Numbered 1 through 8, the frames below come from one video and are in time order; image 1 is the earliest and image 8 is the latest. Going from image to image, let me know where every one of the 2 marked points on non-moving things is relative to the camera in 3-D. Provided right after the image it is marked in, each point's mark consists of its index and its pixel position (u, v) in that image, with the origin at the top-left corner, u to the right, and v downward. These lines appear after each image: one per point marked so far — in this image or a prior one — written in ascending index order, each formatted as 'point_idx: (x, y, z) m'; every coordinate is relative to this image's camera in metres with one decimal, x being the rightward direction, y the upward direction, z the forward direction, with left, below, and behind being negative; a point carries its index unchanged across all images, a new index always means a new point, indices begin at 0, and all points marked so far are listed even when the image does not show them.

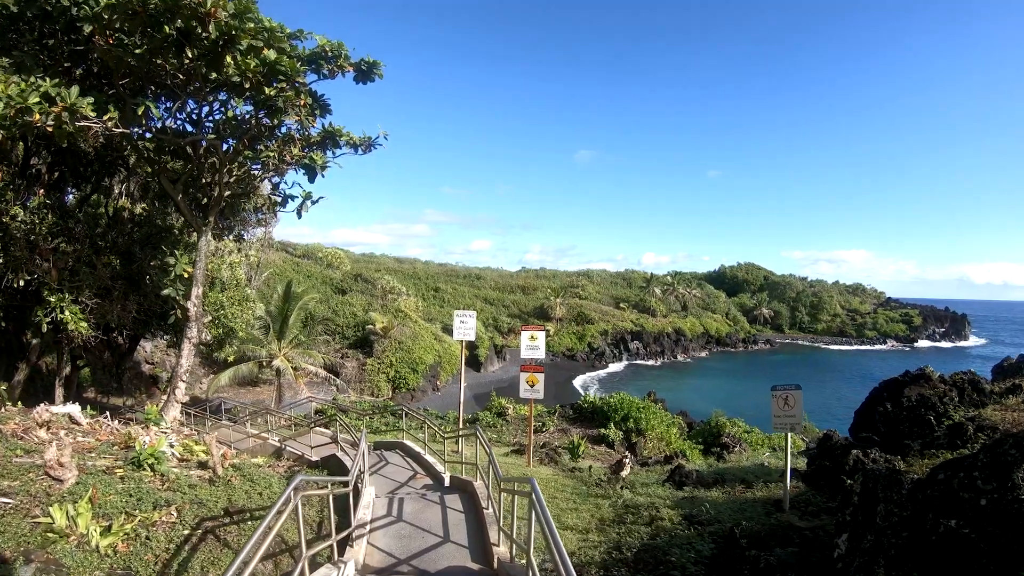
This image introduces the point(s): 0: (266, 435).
0: (-7.0, -4.2, +15.0) m
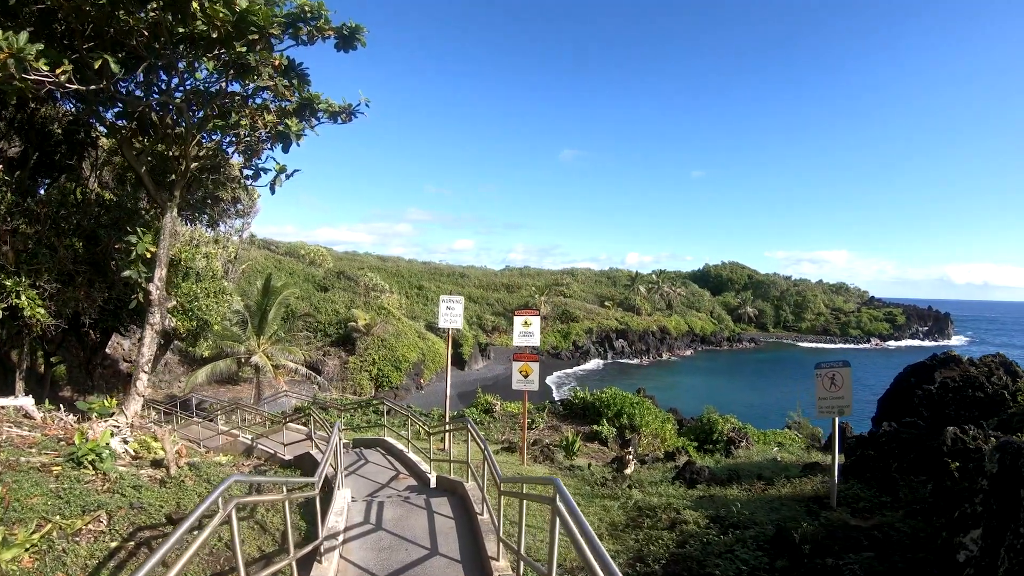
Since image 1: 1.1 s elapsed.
0: (-7.3, -3.8, +14.0) m
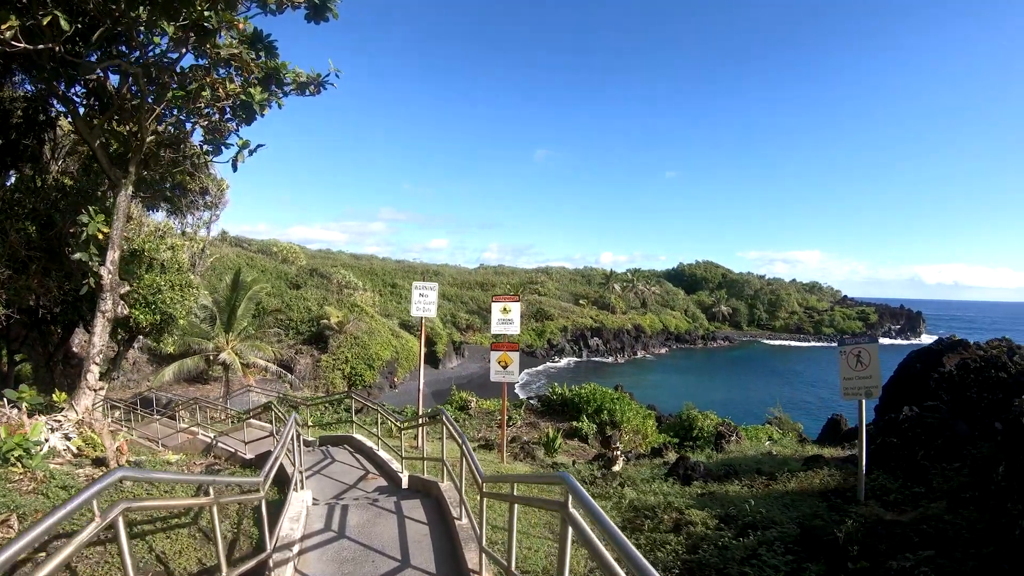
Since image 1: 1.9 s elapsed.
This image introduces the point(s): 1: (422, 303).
0: (-7.8, -3.5, +13.1) m
1: (-1.5, -0.3, +8.8) m
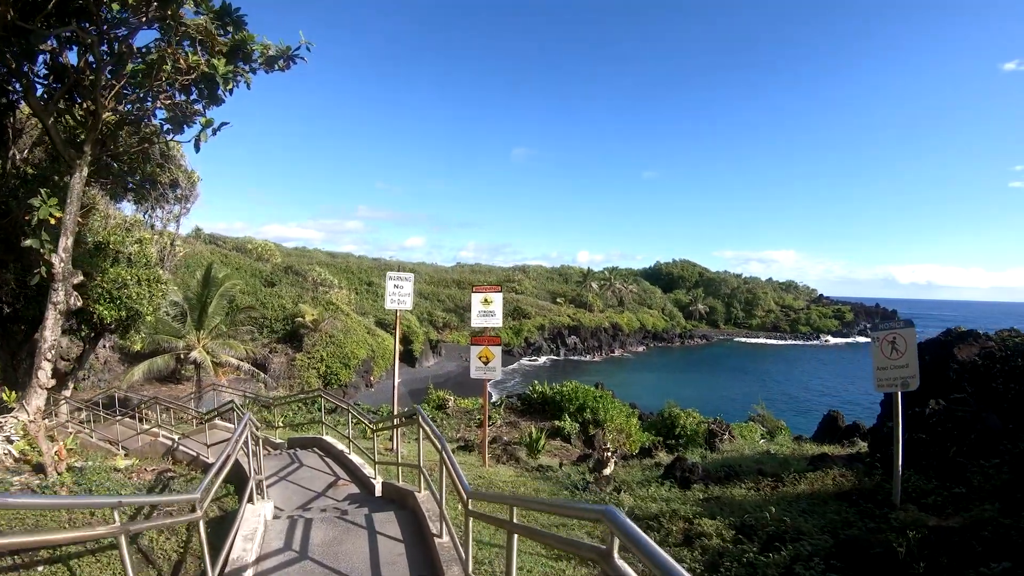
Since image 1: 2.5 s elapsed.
0: (-8.3, -3.4, +12.3) m
1: (-1.8, -0.1, +8.2) m
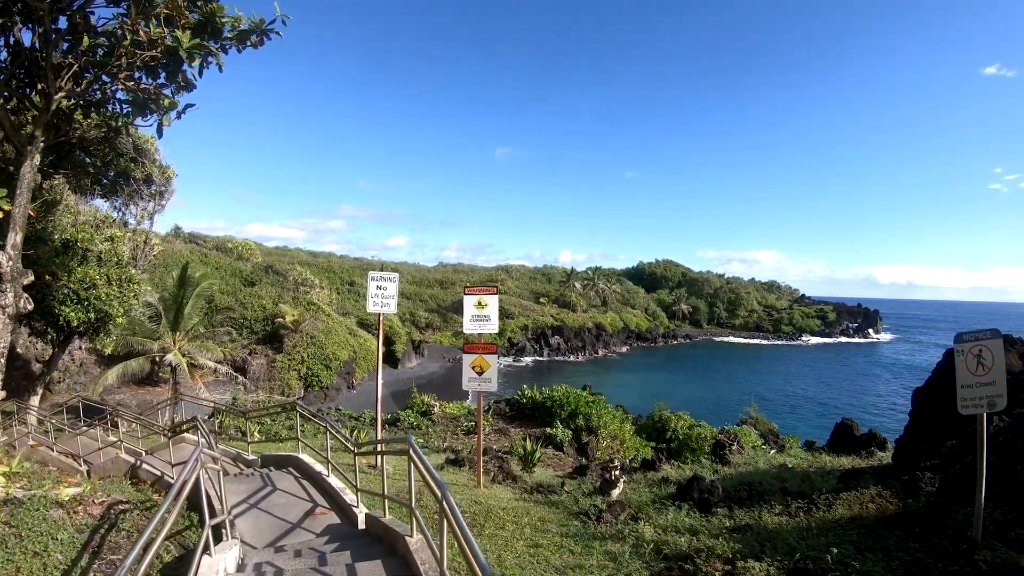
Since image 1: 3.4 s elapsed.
0: (-8.5, -3.4, +11.3) m
1: (-1.9, -0.2, +7.5) m
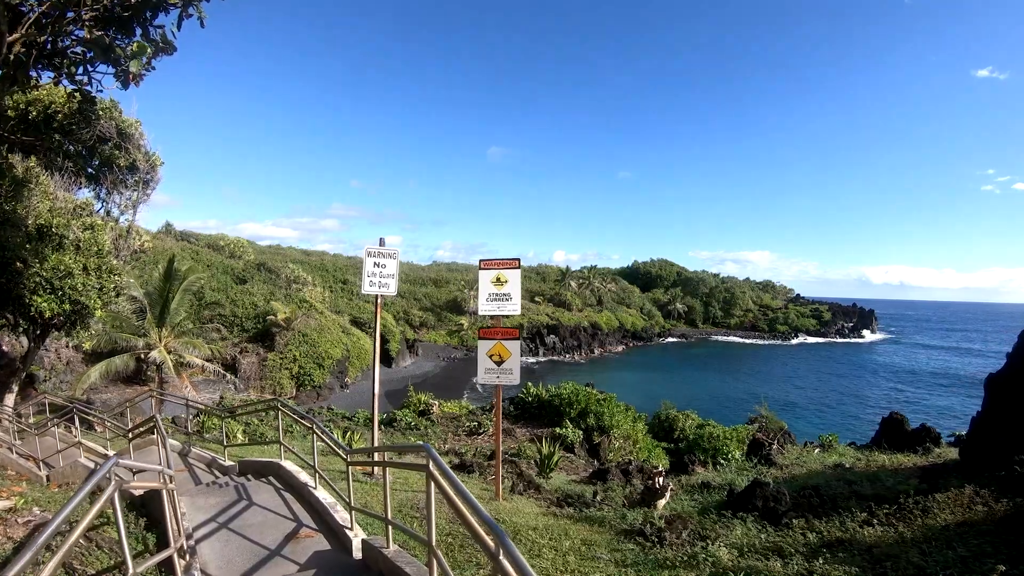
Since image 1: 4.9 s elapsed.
0: (-8.3, -3.1, +10.2) m
1: (-1.6, +0.1, +6.4) m
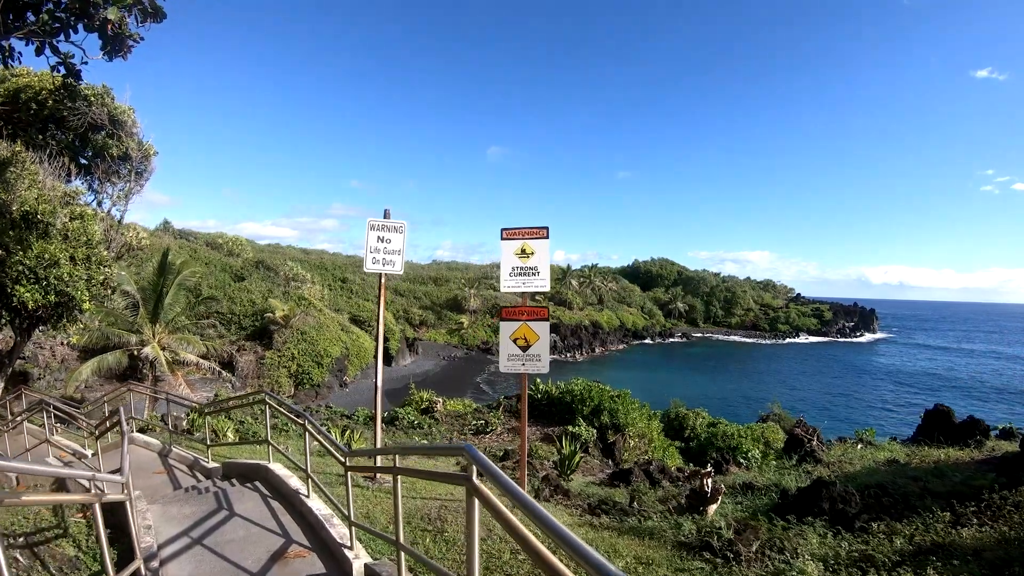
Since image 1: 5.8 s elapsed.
0: (-8.1, -2.9, +9.4) m
1: (-1.4, +0.3, +5.7) m
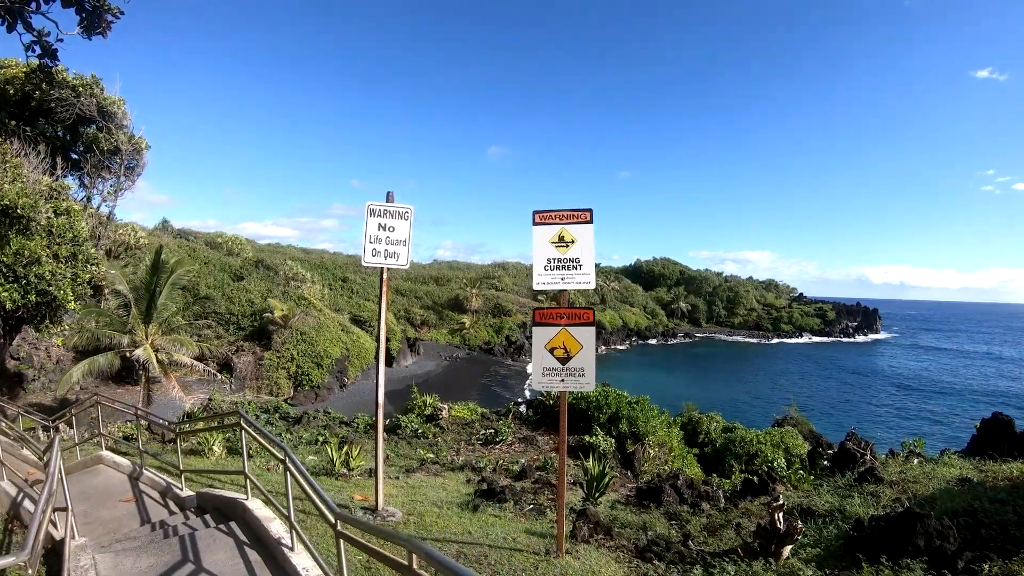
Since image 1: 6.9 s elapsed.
0: (-7.8, -2.8, +8.6) m
1: (-1.2, +0.4, +4.8) m
